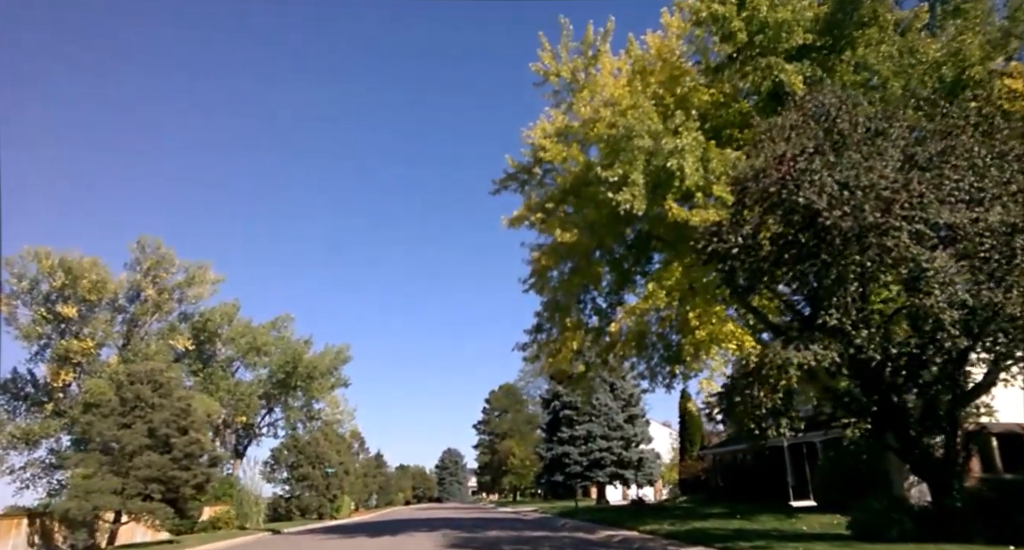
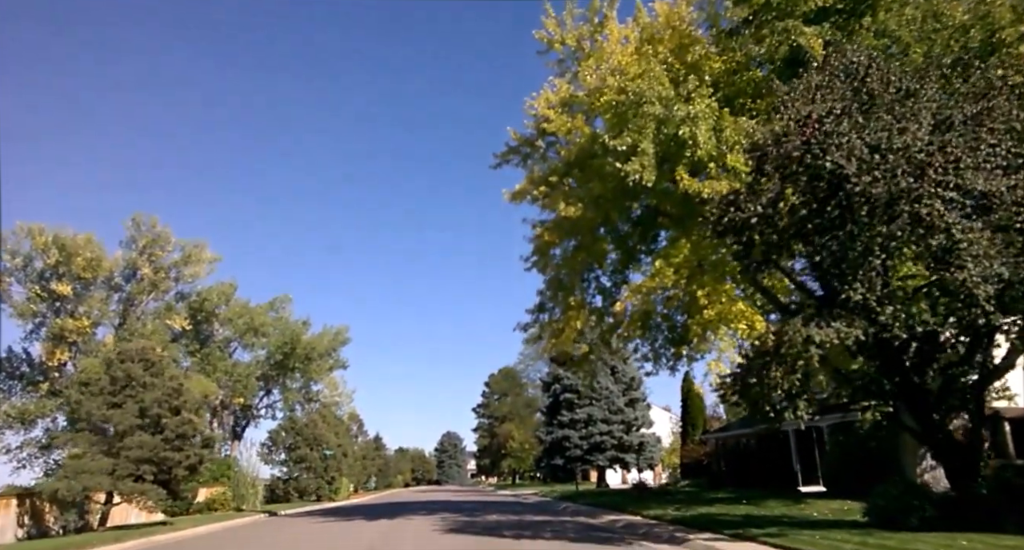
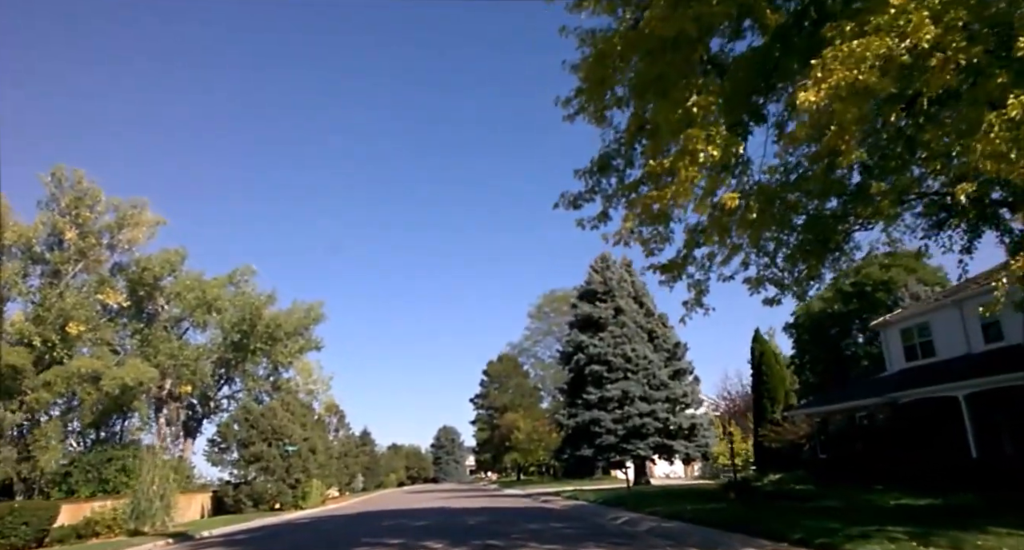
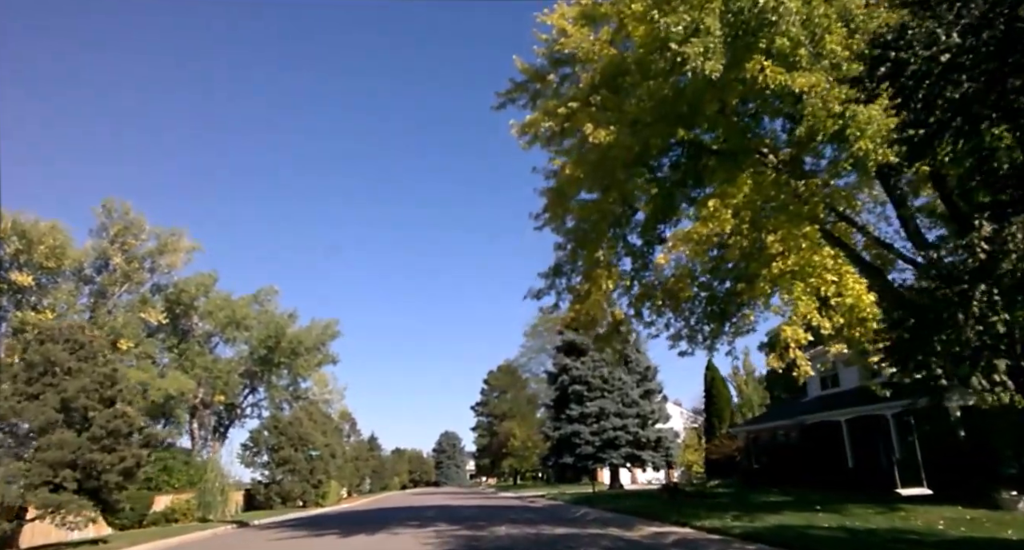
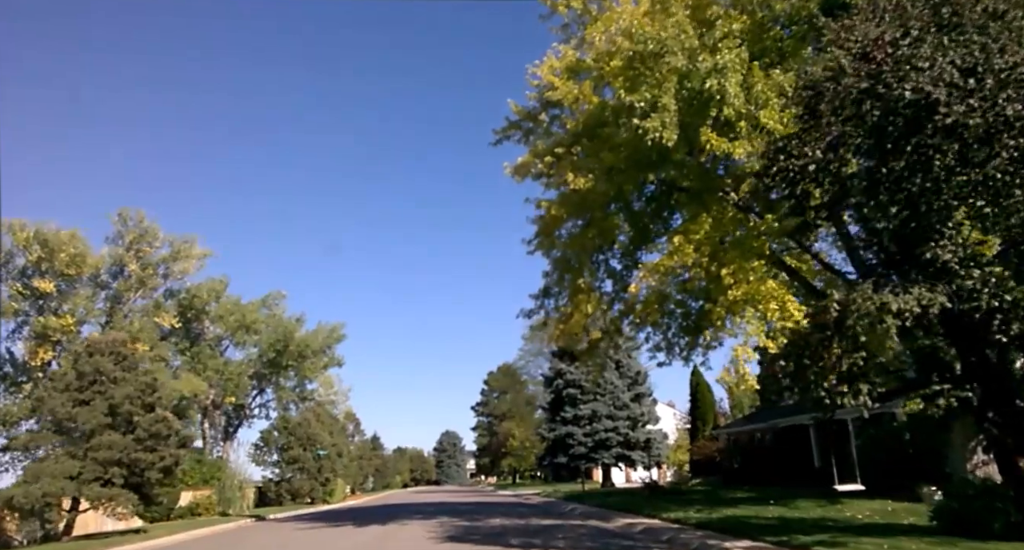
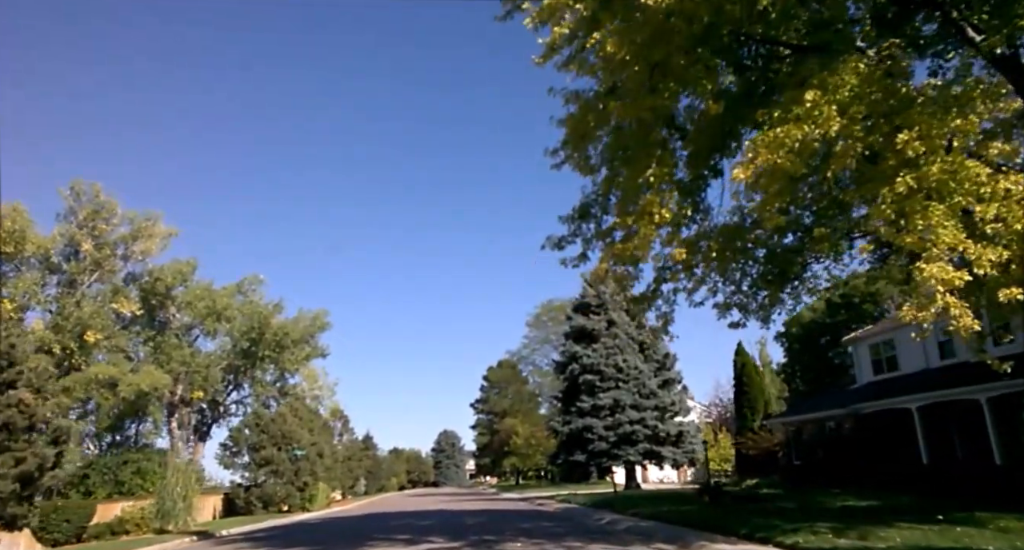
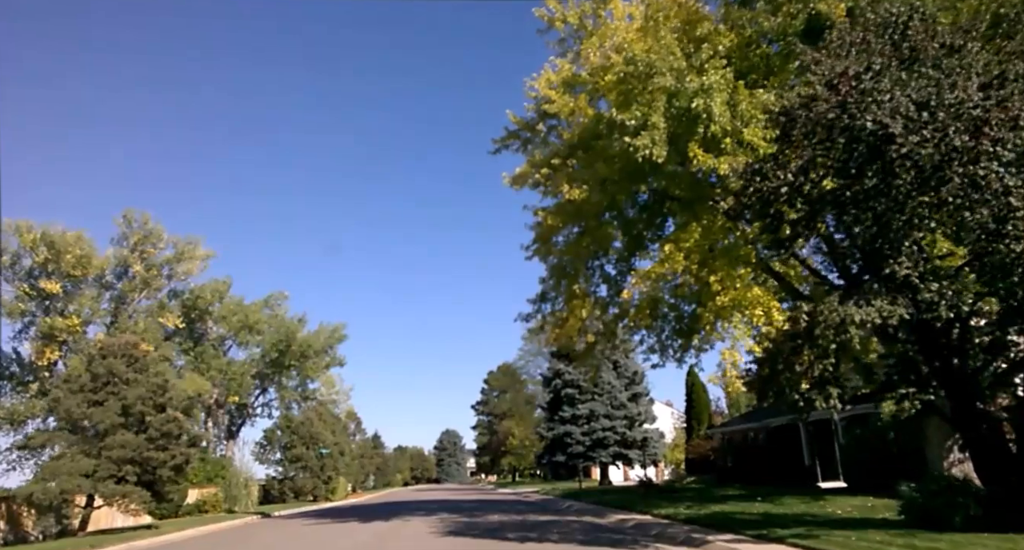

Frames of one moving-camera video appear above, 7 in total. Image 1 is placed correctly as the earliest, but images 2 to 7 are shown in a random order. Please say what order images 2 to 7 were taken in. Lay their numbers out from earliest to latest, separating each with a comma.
2, 7, 5, 4, 6, 3
